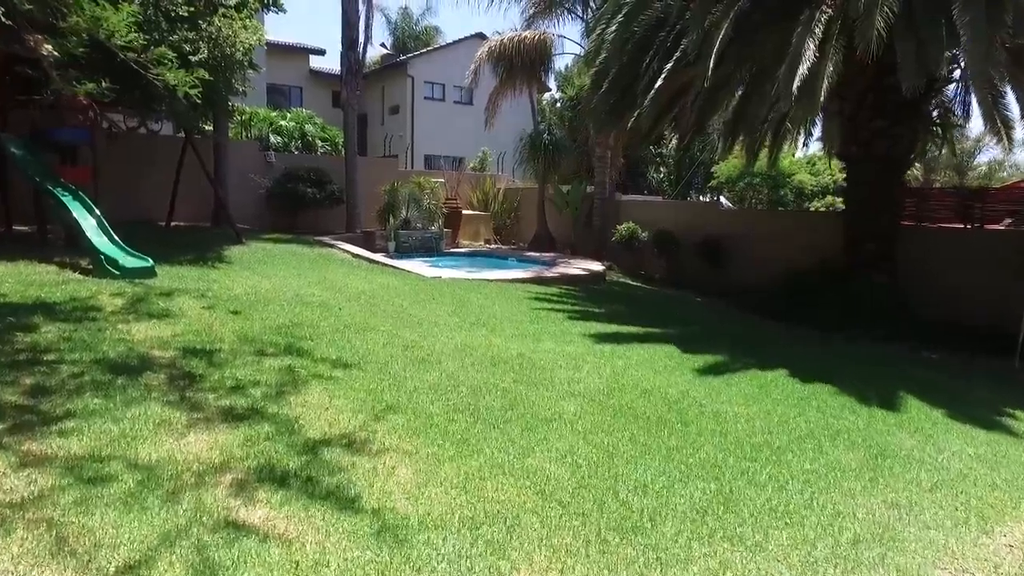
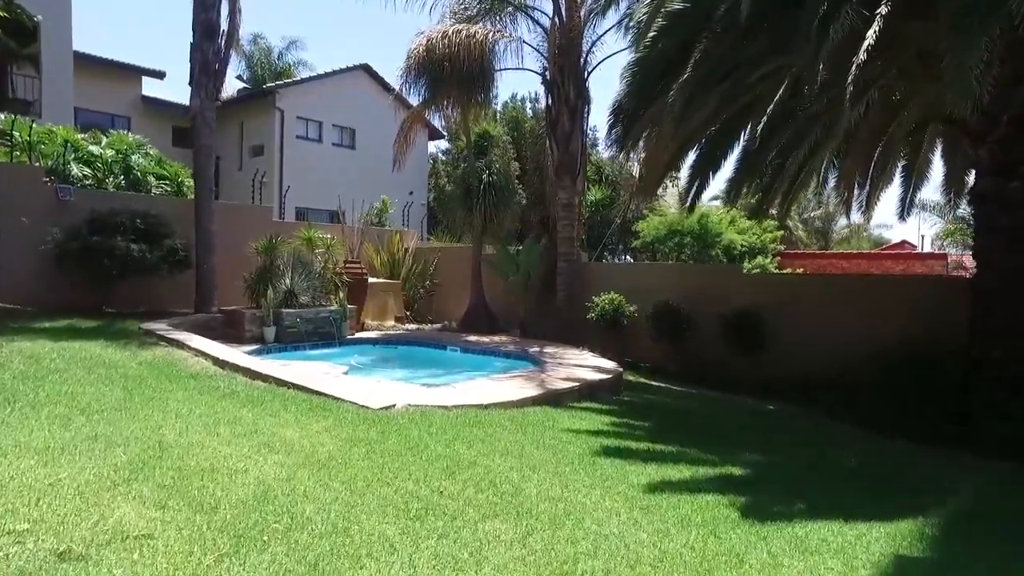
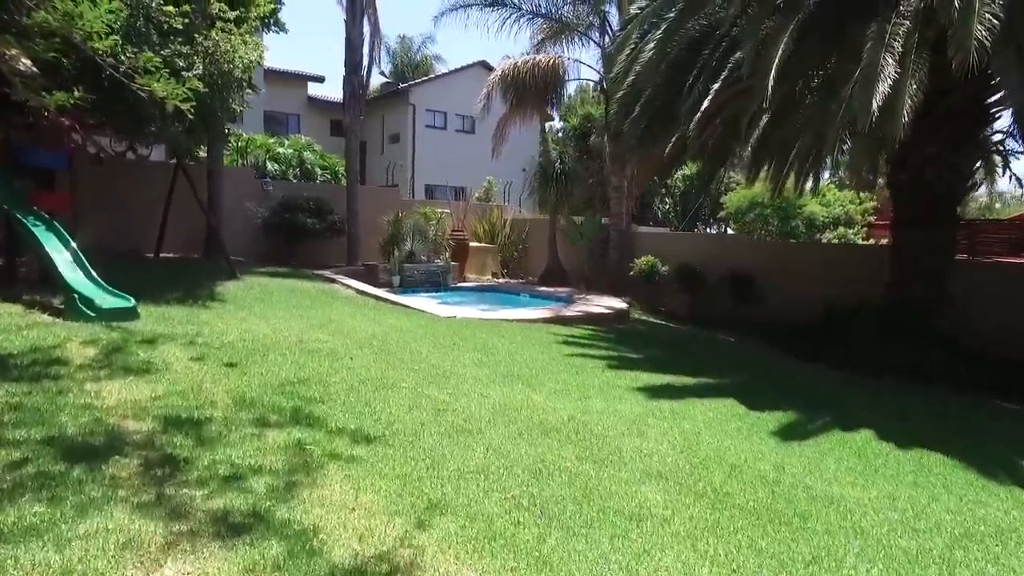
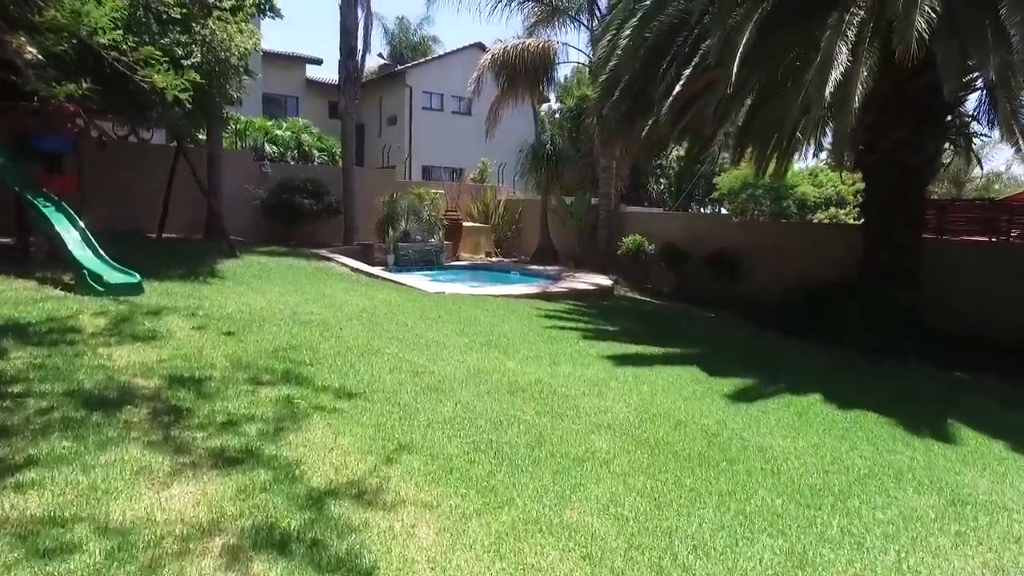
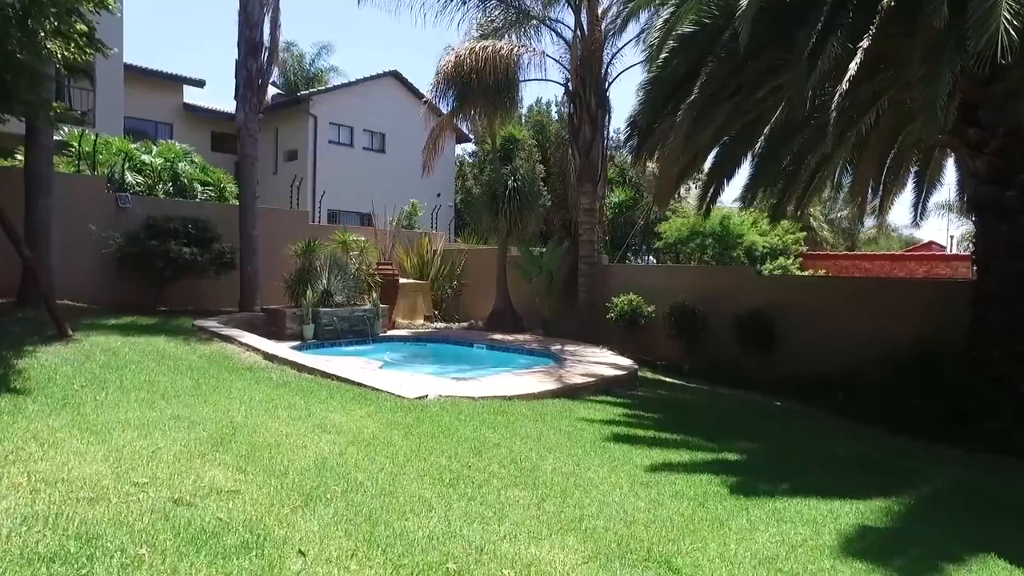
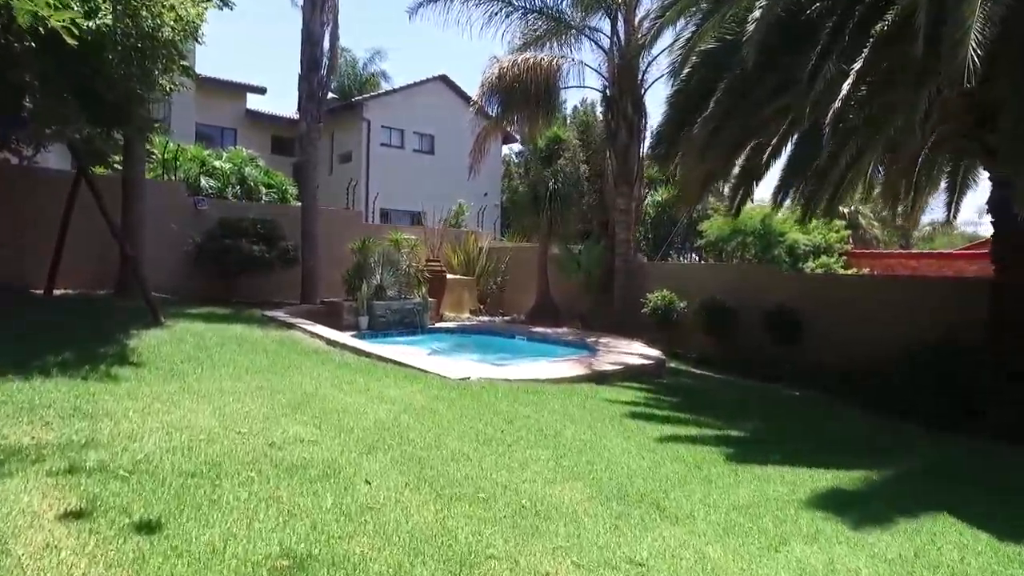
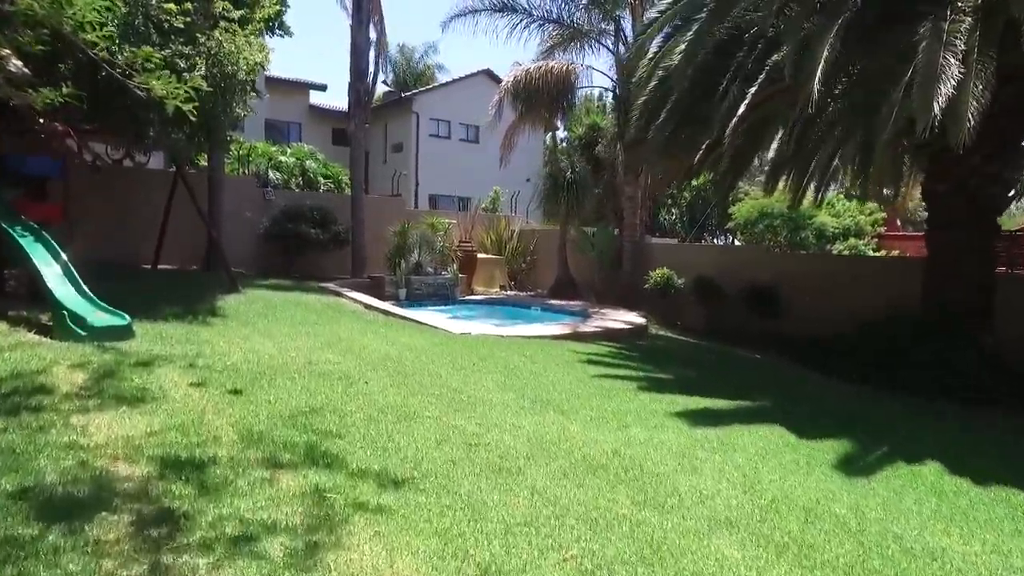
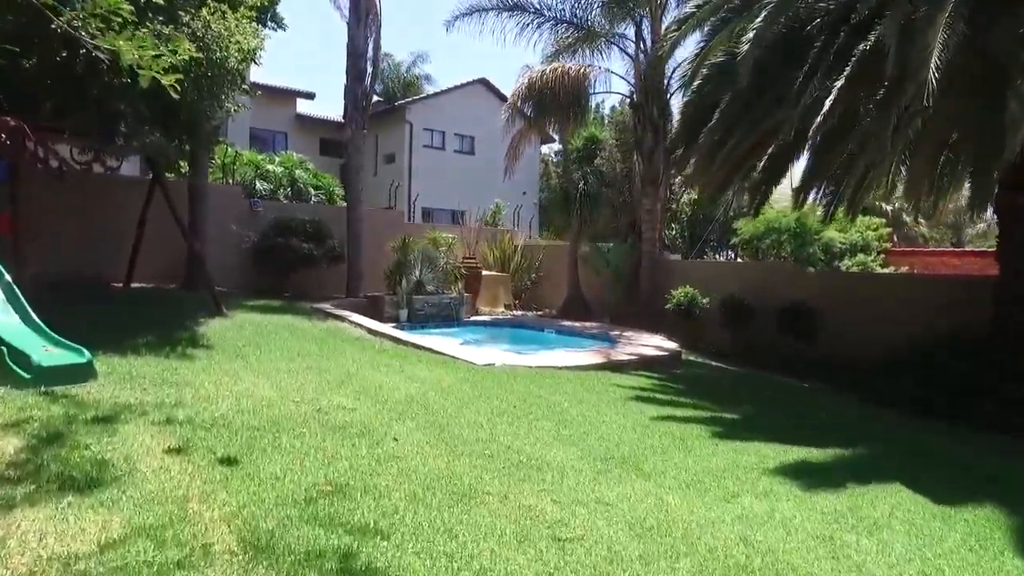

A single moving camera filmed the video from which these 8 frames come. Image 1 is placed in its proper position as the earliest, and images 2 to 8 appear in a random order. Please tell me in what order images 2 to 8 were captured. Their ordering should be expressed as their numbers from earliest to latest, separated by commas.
4, 3, 7, 8, 6, 5, 2
